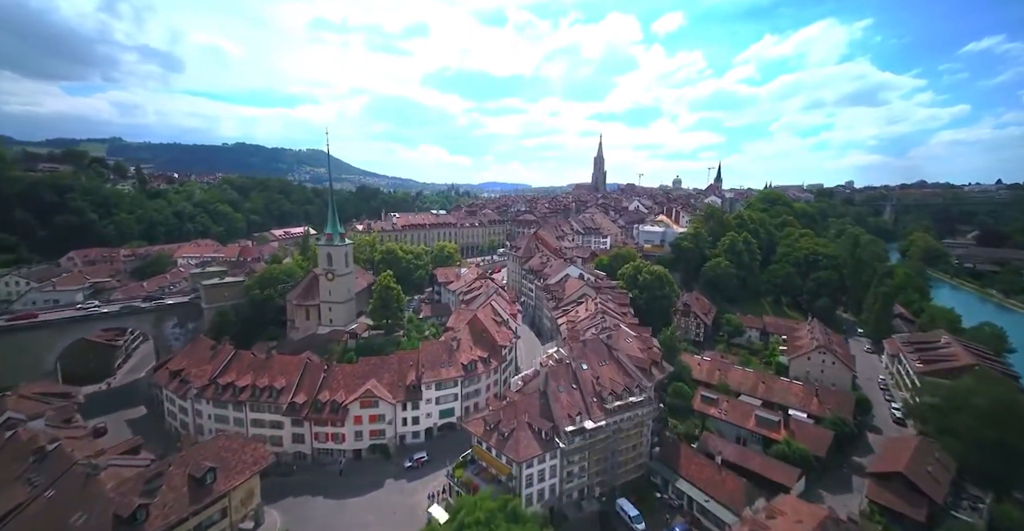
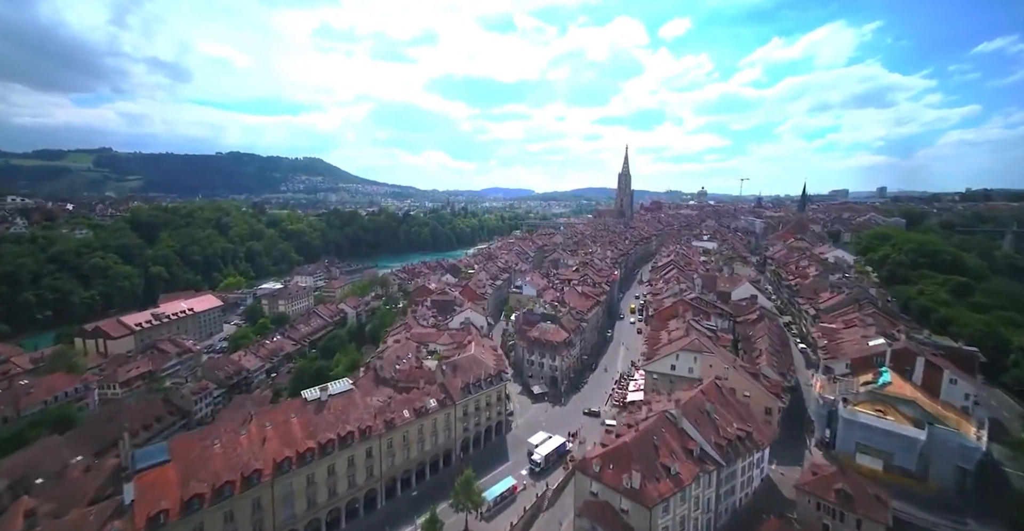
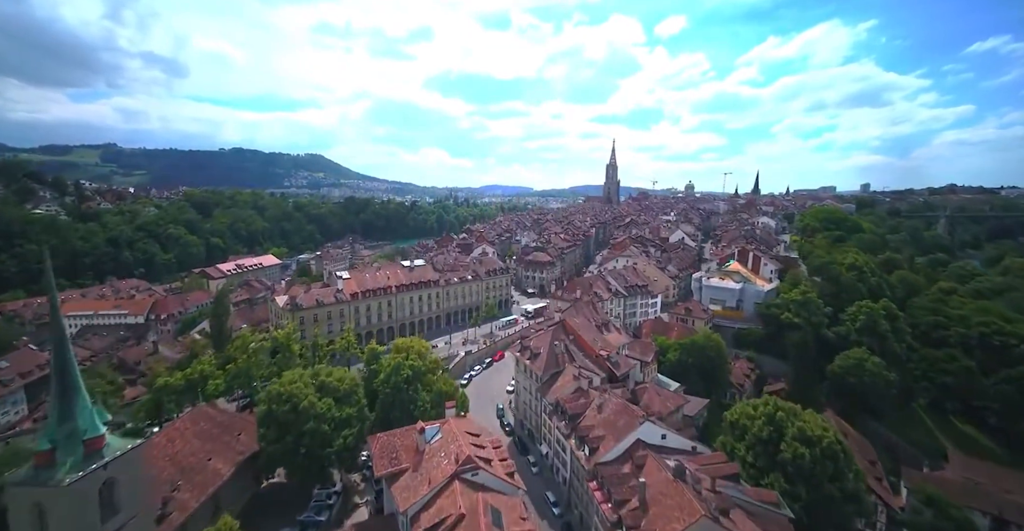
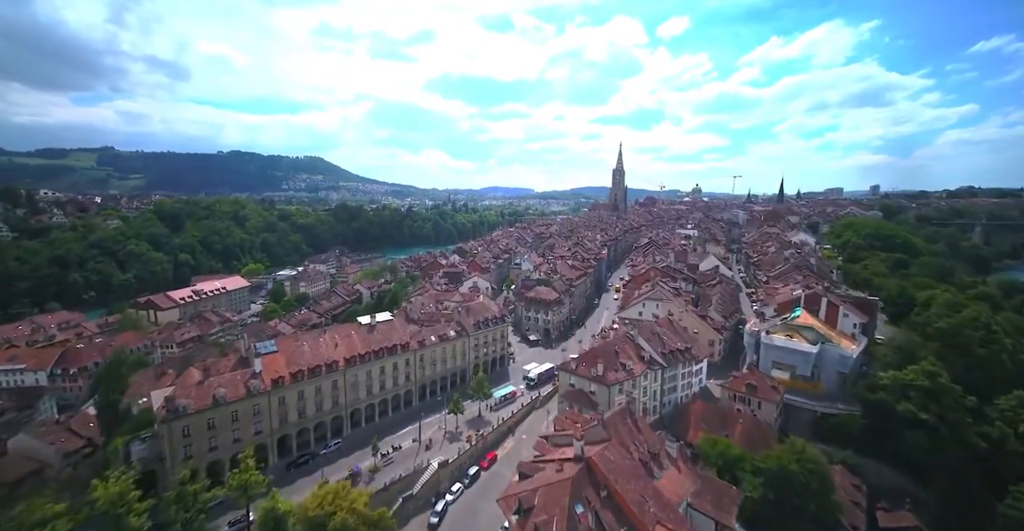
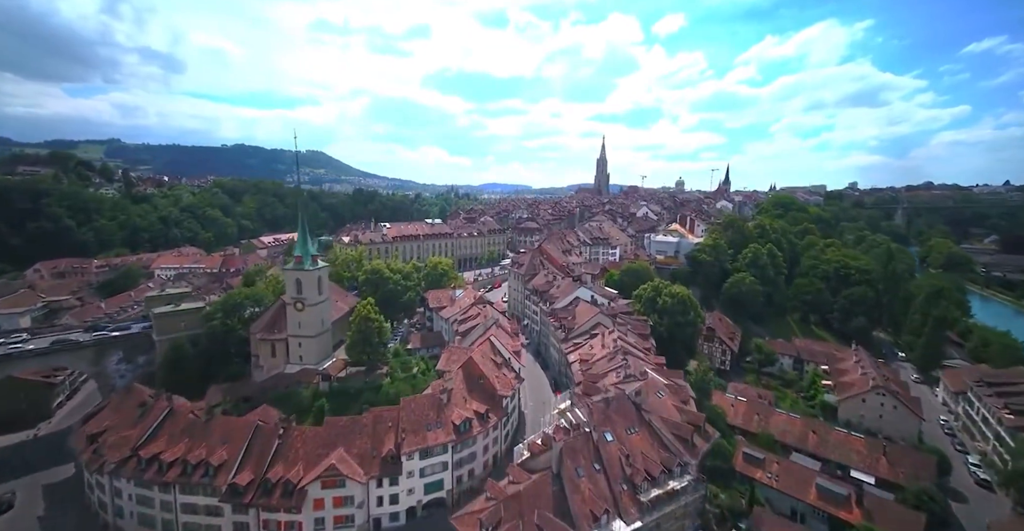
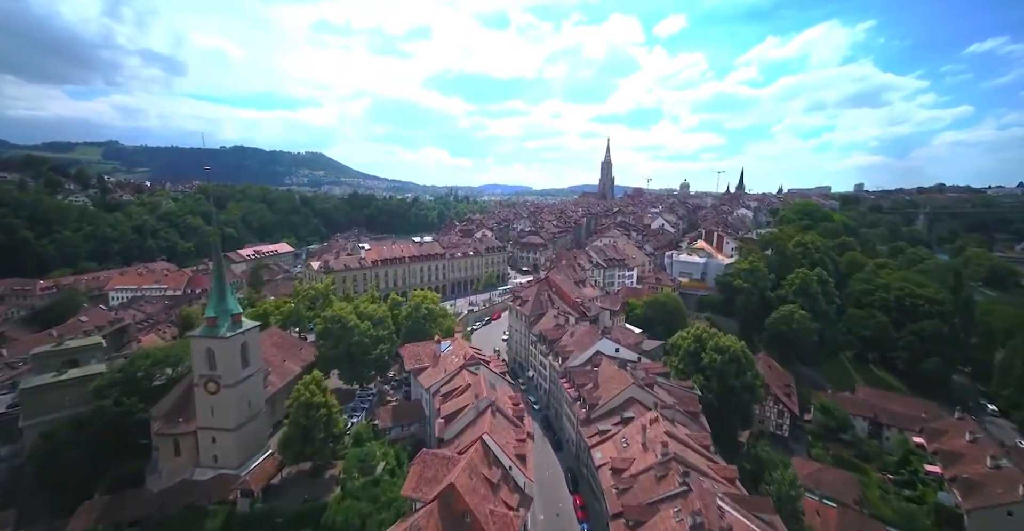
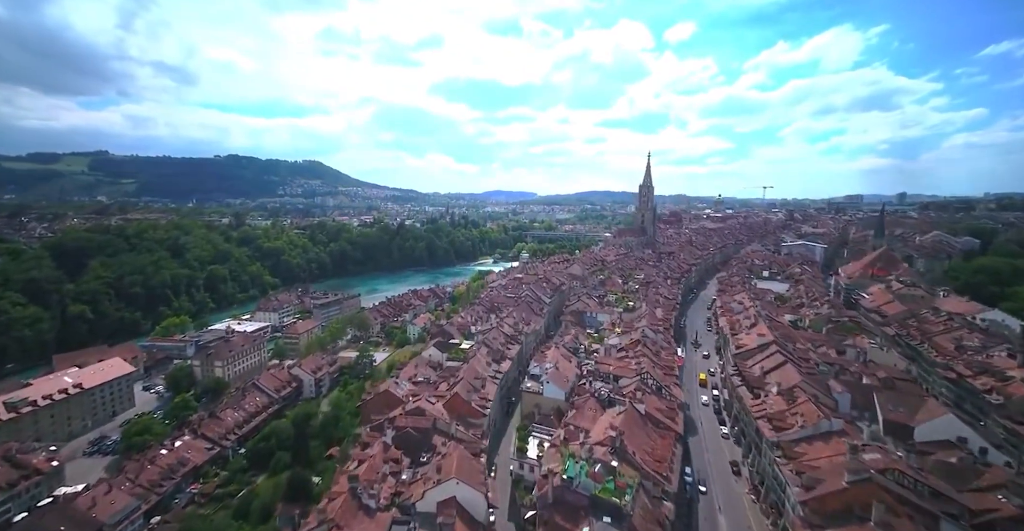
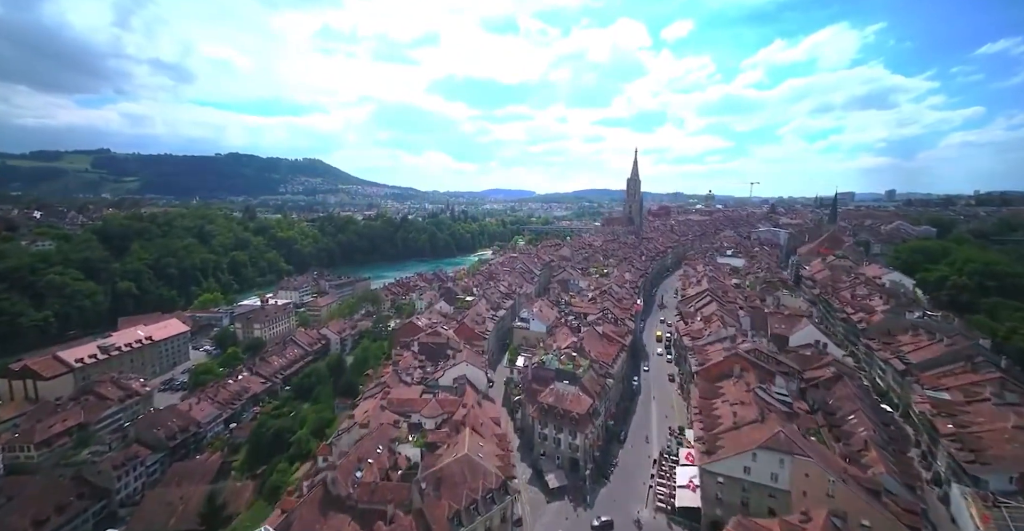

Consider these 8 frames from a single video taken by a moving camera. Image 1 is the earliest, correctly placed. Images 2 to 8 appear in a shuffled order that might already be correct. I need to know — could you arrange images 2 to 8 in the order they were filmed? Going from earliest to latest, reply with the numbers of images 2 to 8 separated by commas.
5, 6, 3, 4, 2, 8, 7
